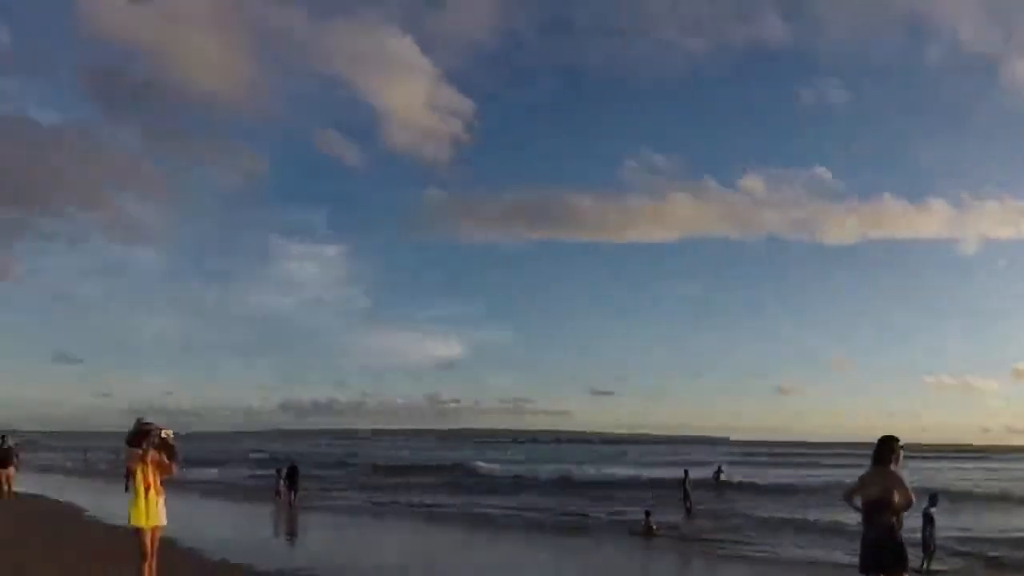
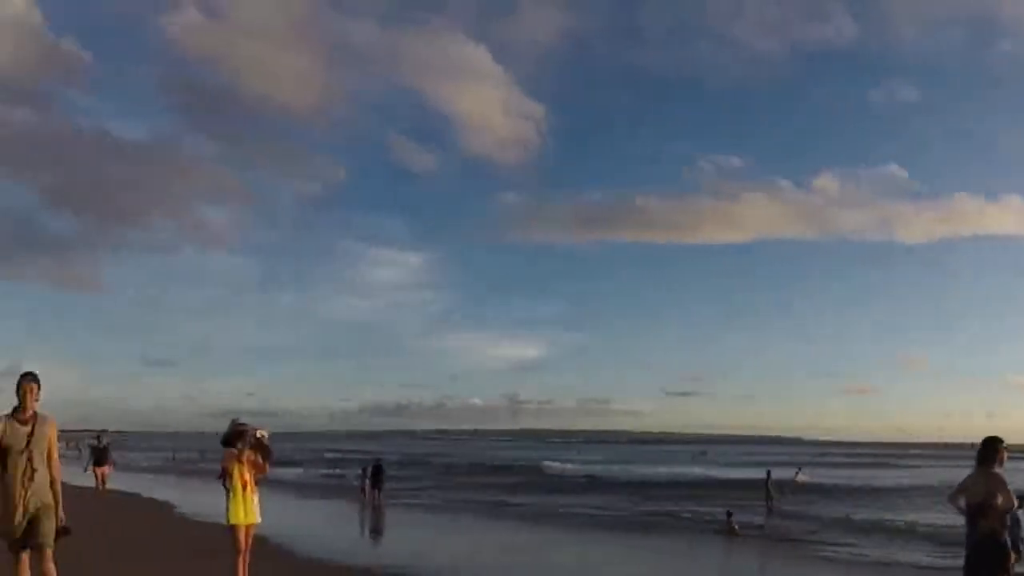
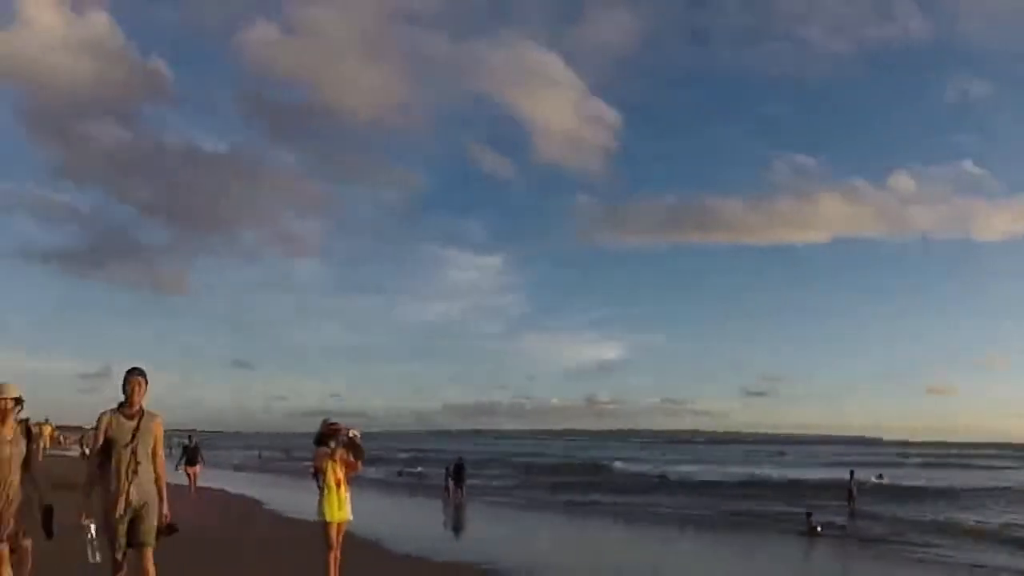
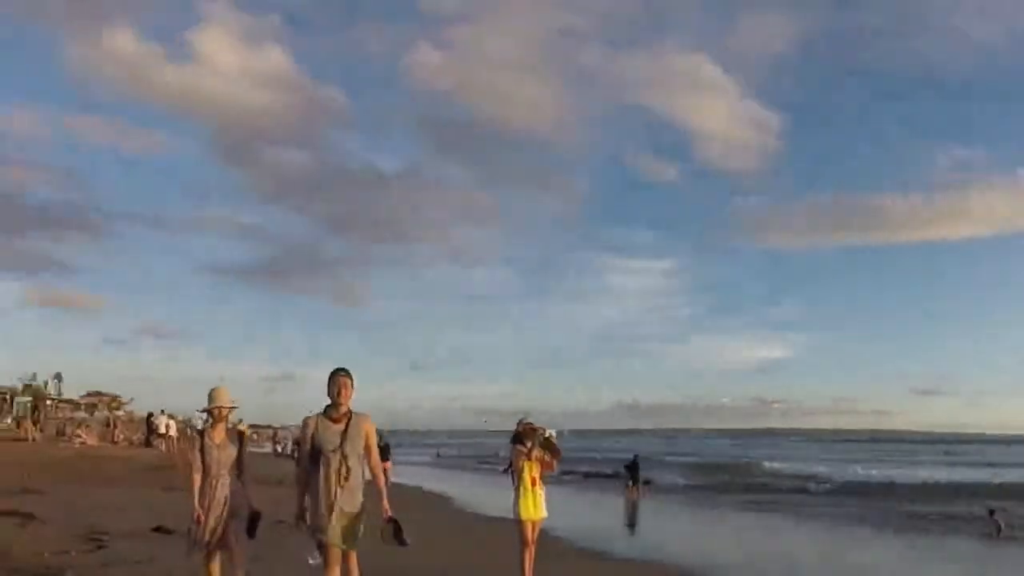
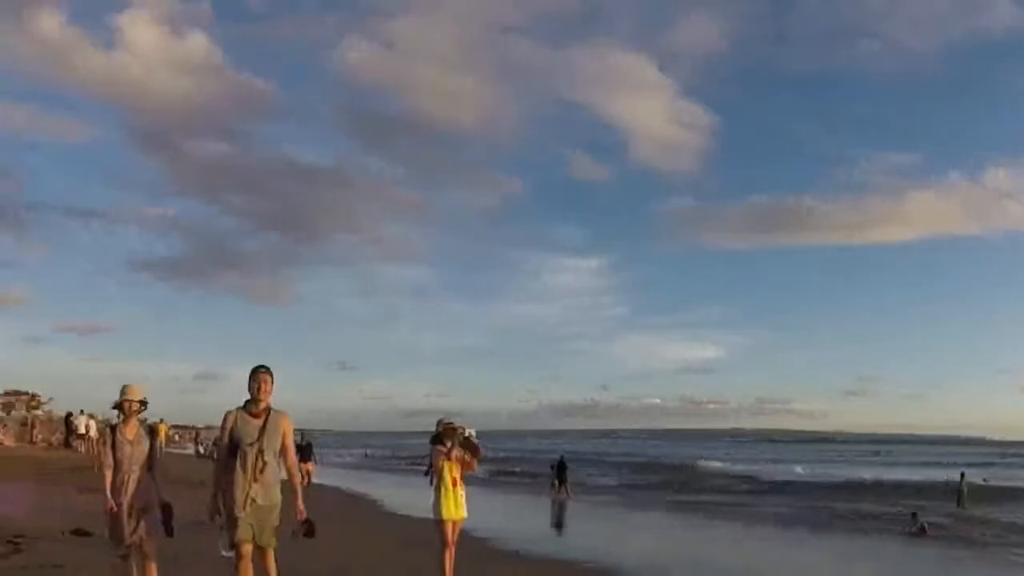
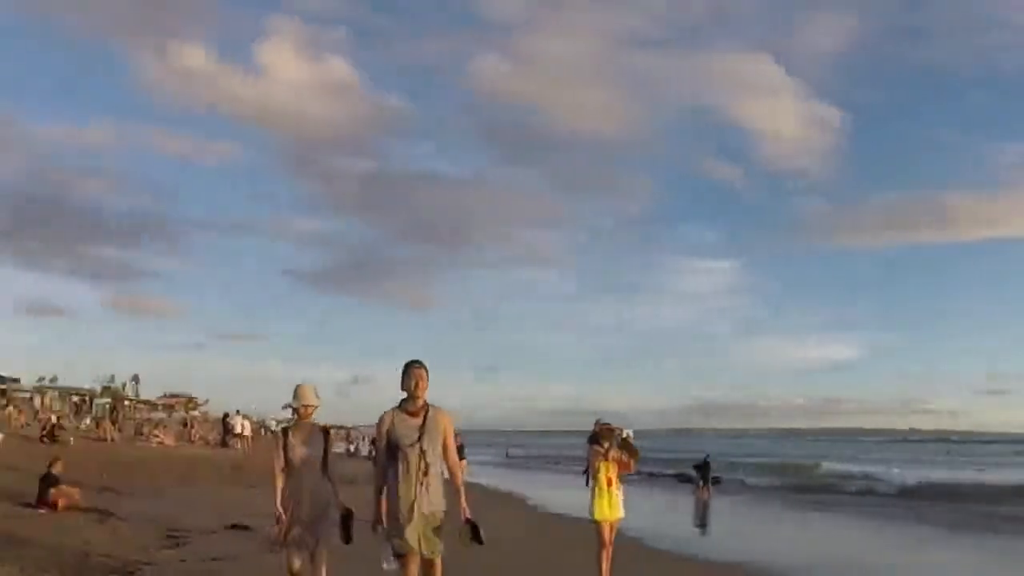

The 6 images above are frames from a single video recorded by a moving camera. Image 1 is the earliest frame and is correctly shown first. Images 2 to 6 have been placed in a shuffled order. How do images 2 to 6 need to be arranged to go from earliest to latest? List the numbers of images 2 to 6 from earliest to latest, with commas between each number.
2, 3, 5, 4, 6
